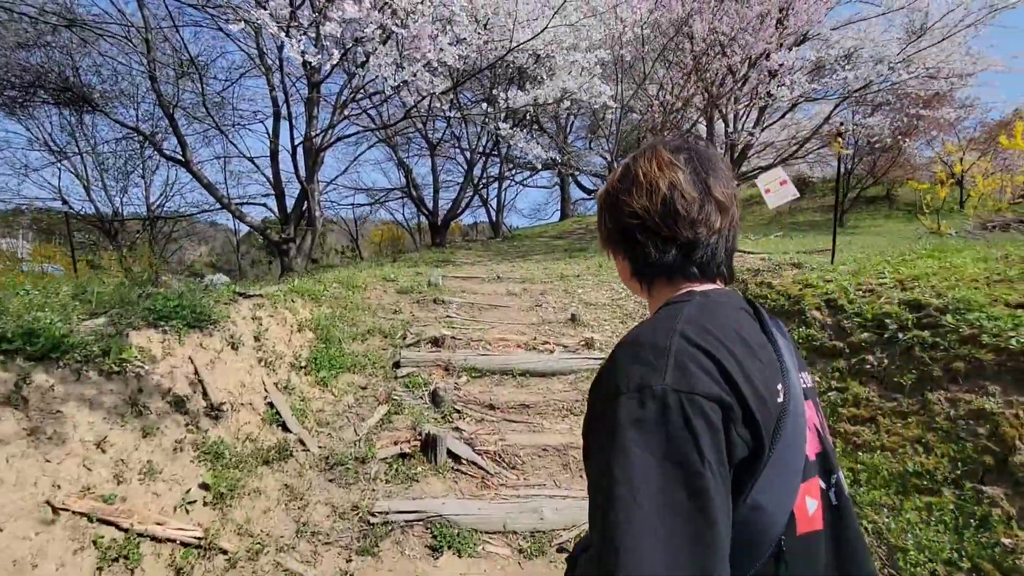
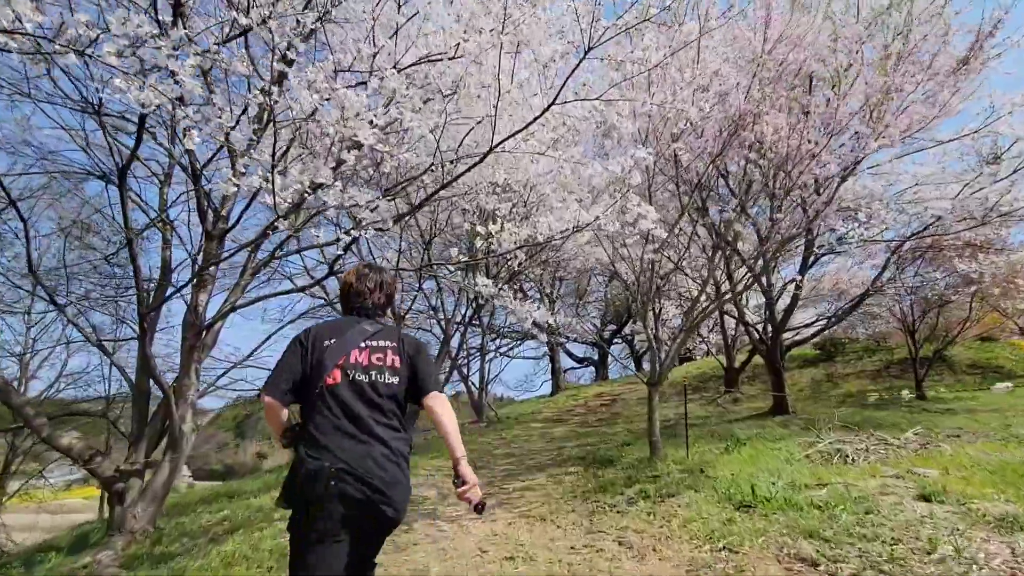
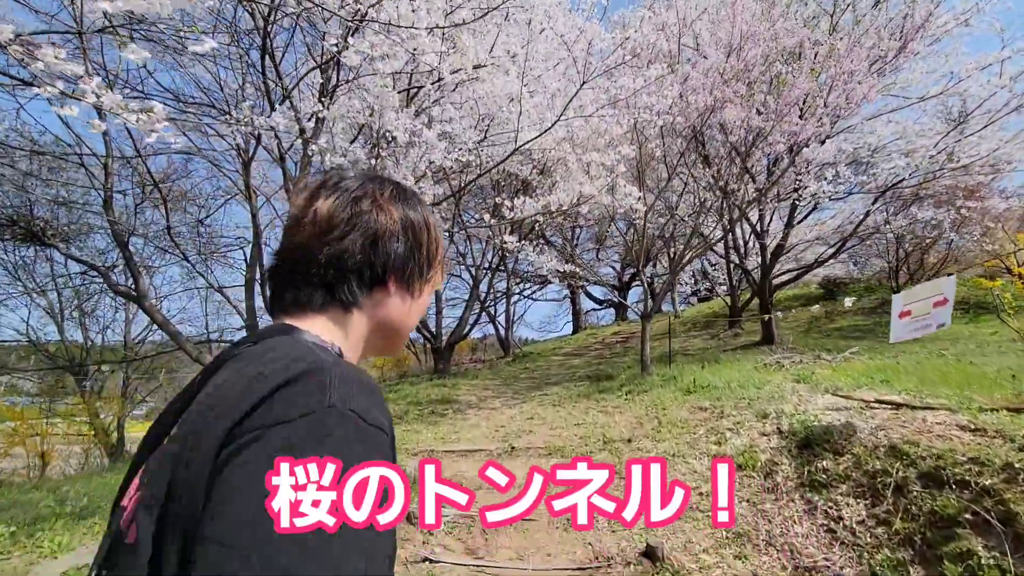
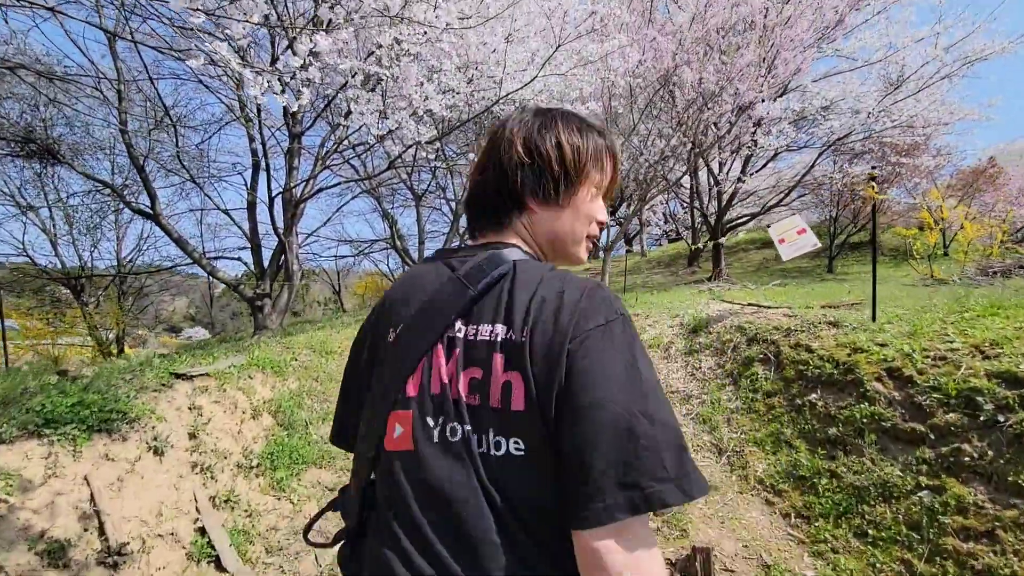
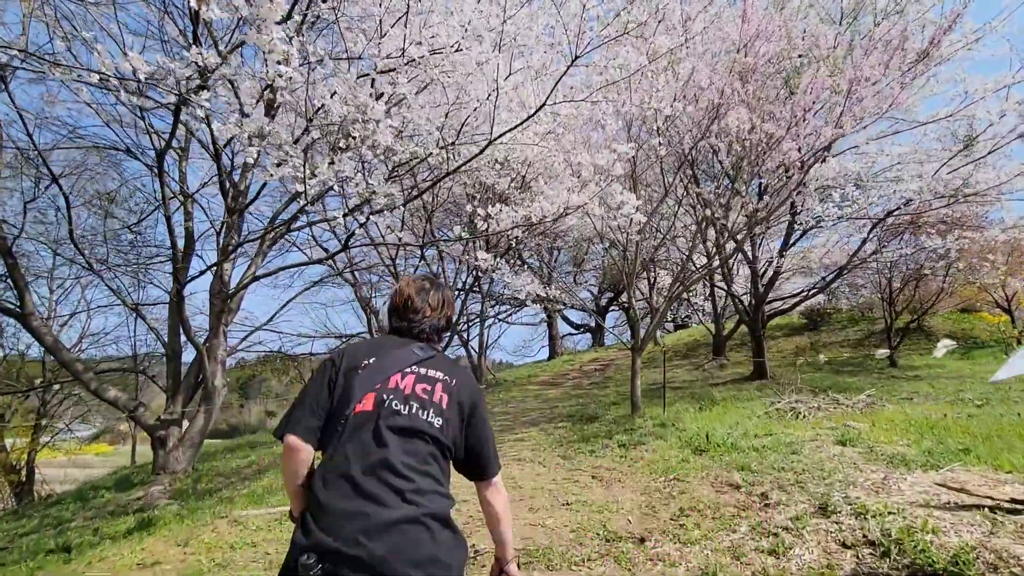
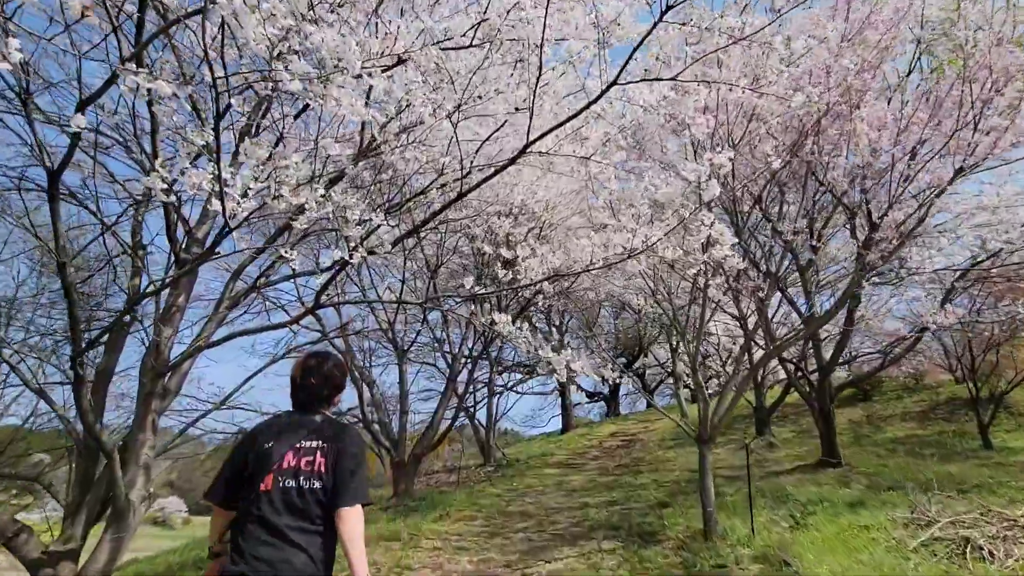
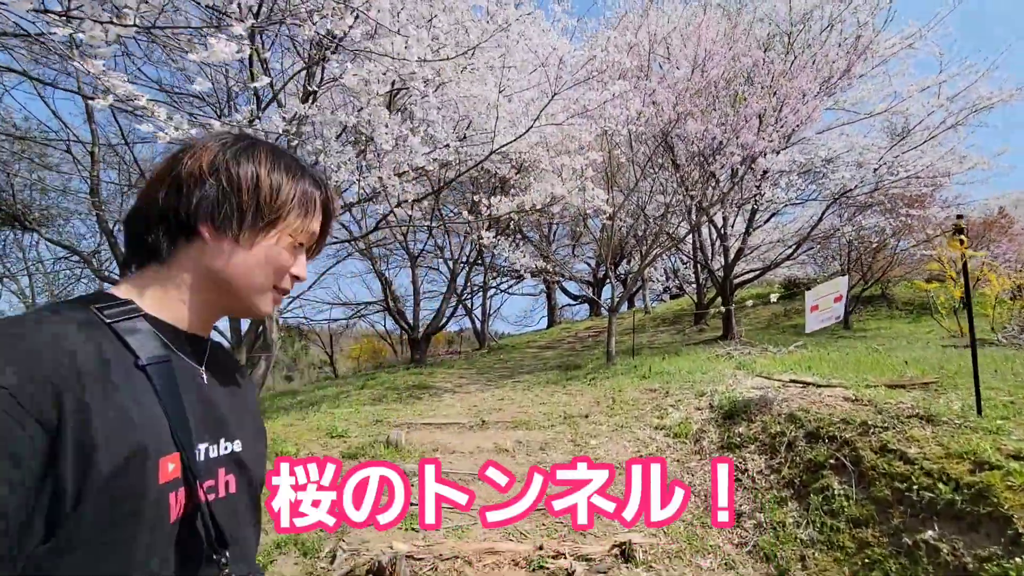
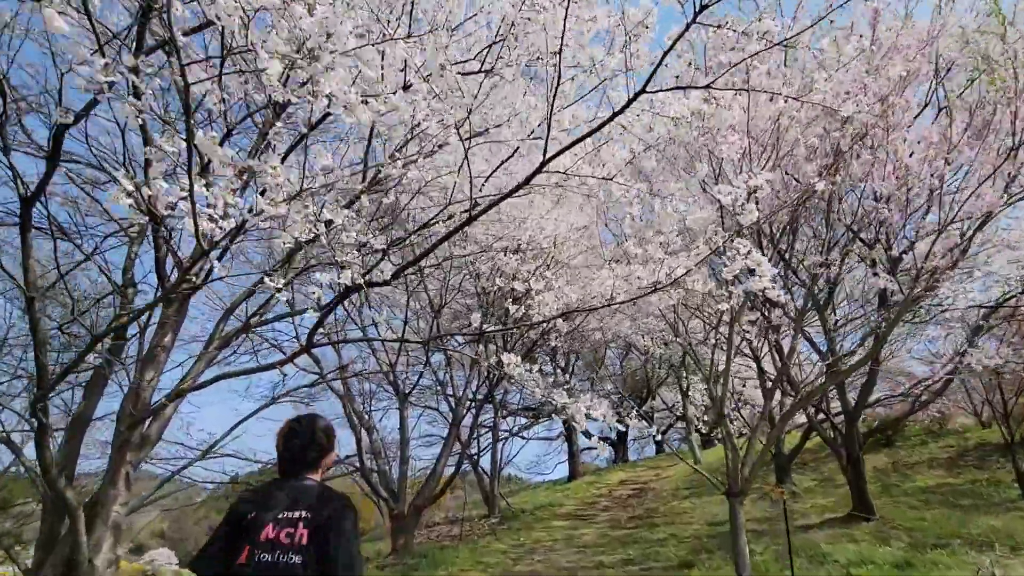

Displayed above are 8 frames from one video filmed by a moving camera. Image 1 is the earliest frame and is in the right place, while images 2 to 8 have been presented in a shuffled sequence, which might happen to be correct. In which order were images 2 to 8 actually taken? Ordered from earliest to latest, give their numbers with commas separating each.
4, 7, 3, 5, 2, 6, 8
